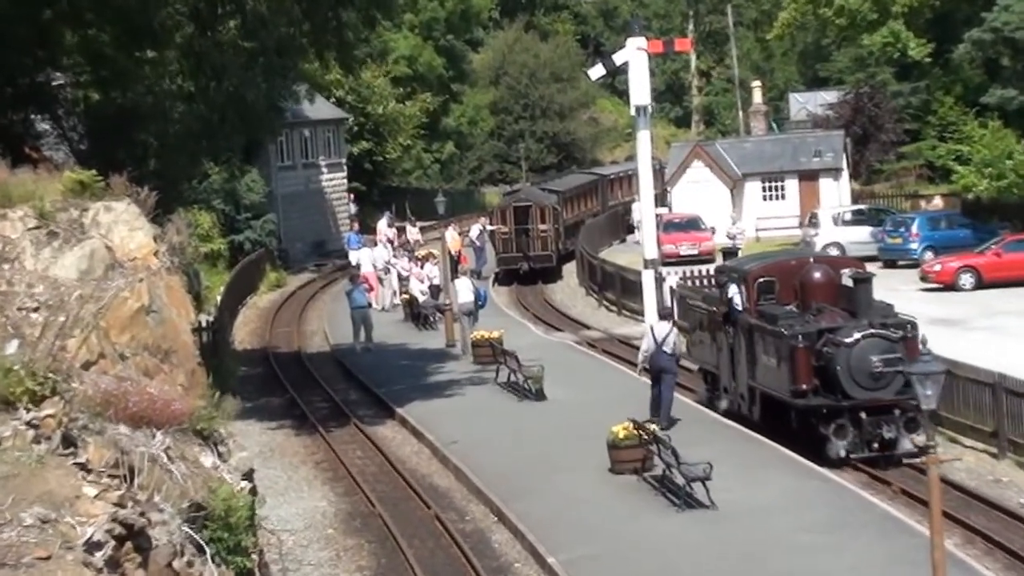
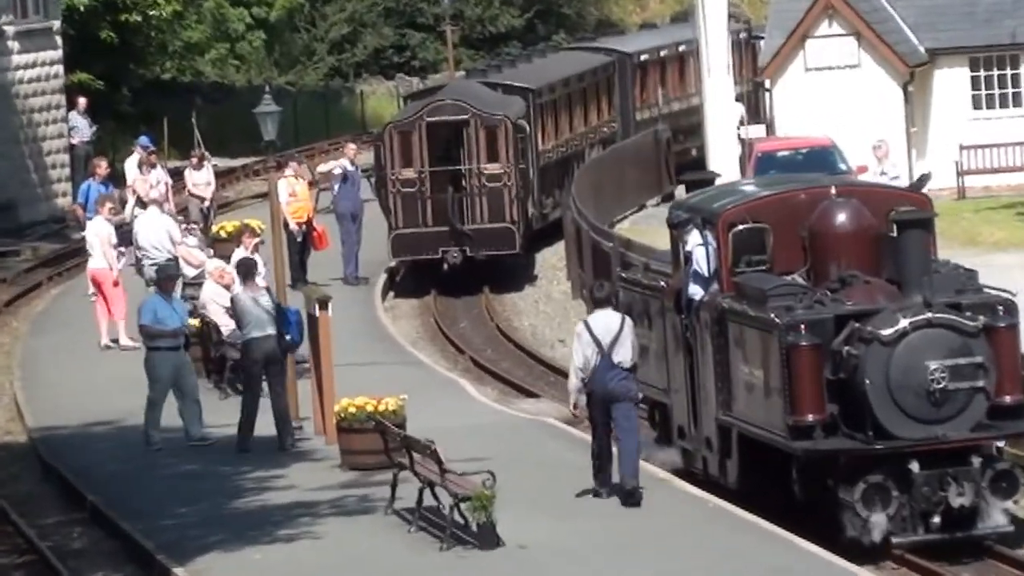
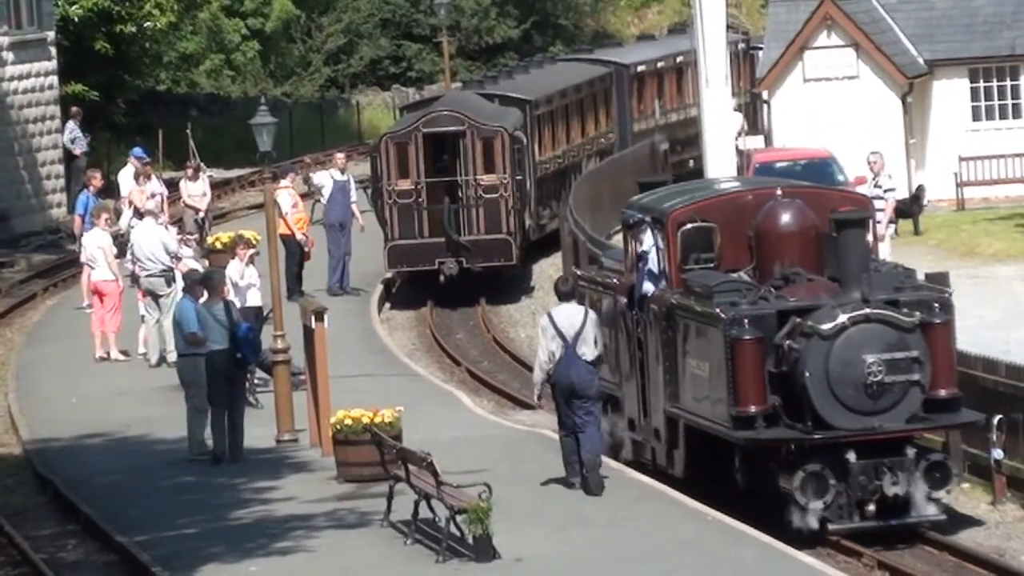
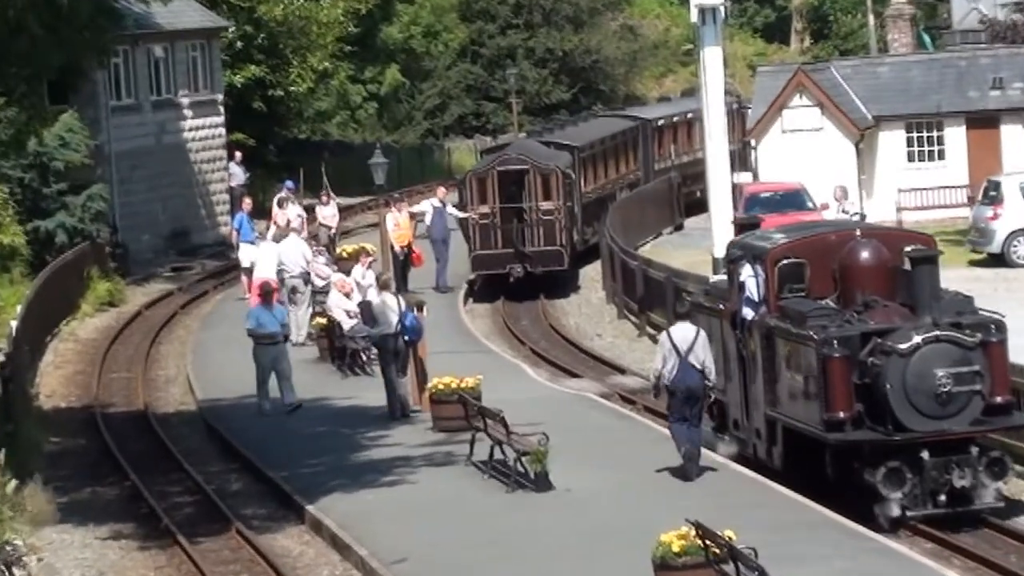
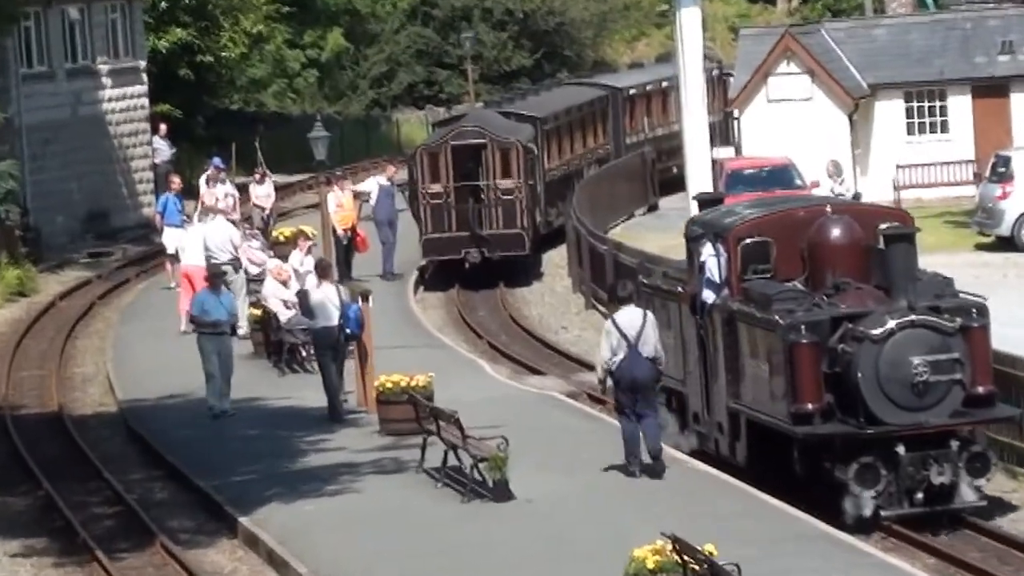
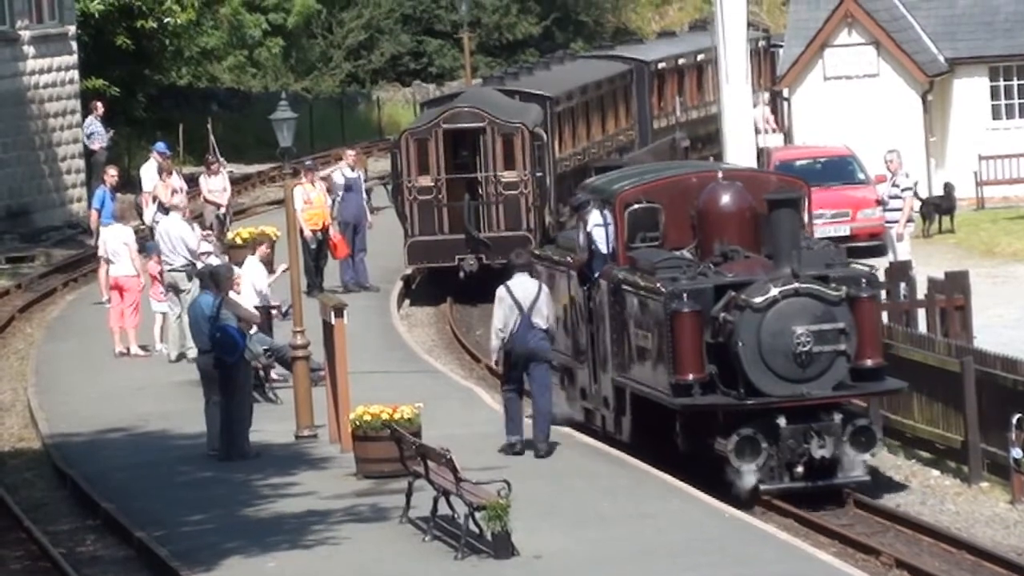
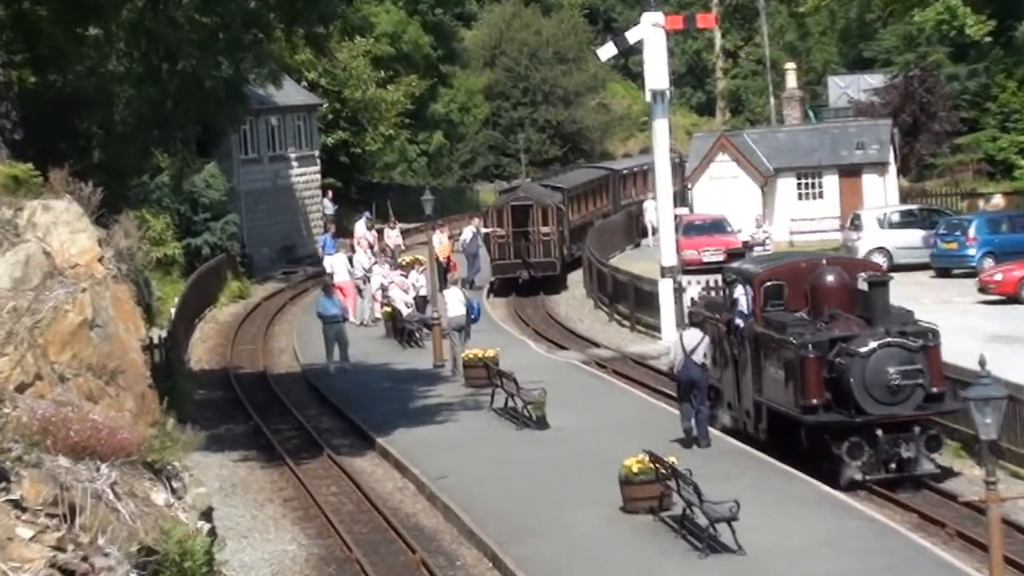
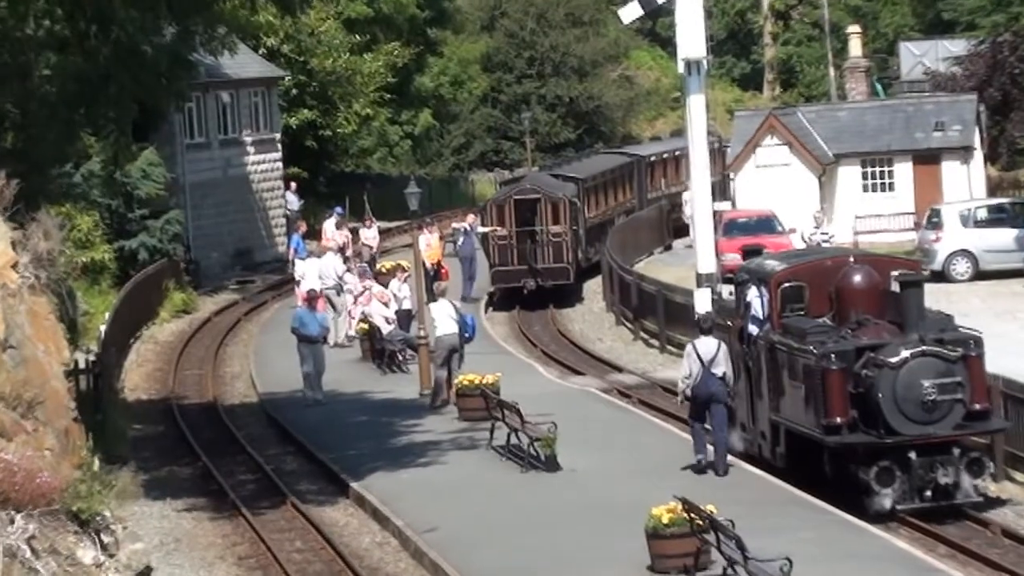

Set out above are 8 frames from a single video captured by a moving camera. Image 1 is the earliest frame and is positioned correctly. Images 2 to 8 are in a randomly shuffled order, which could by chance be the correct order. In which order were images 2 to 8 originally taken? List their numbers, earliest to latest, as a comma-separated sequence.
7, 8, 4, 5, 2, 3, 6
